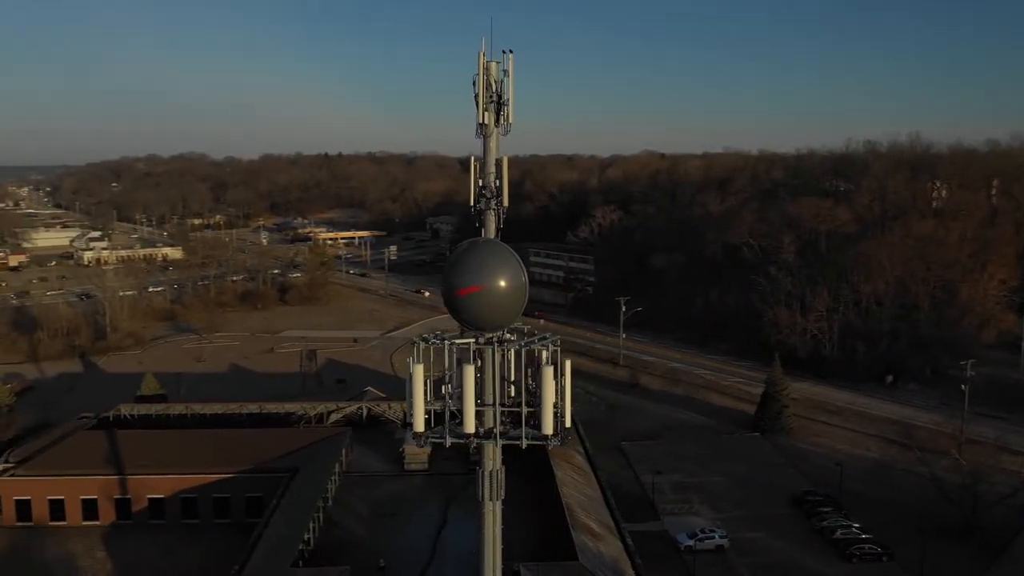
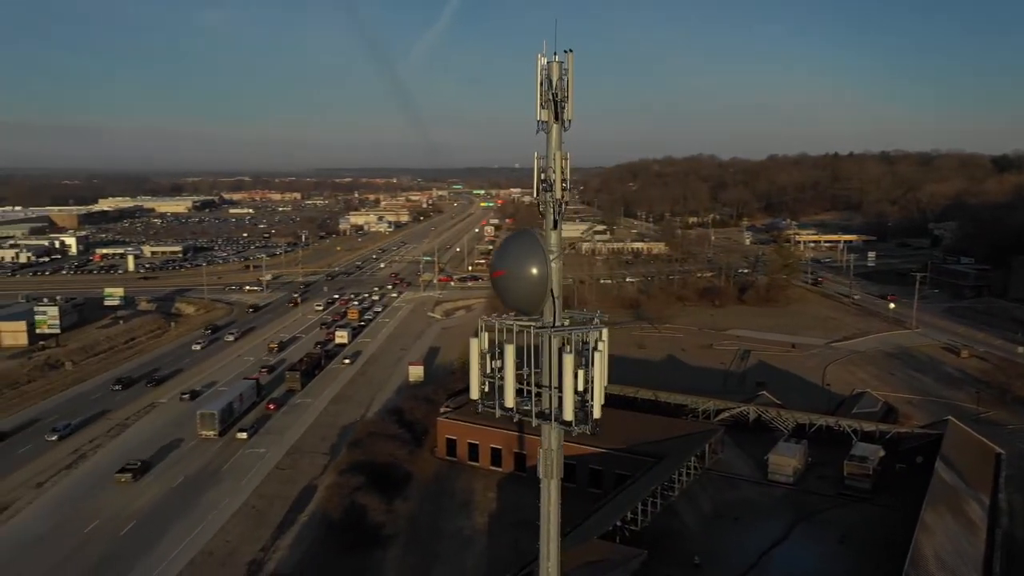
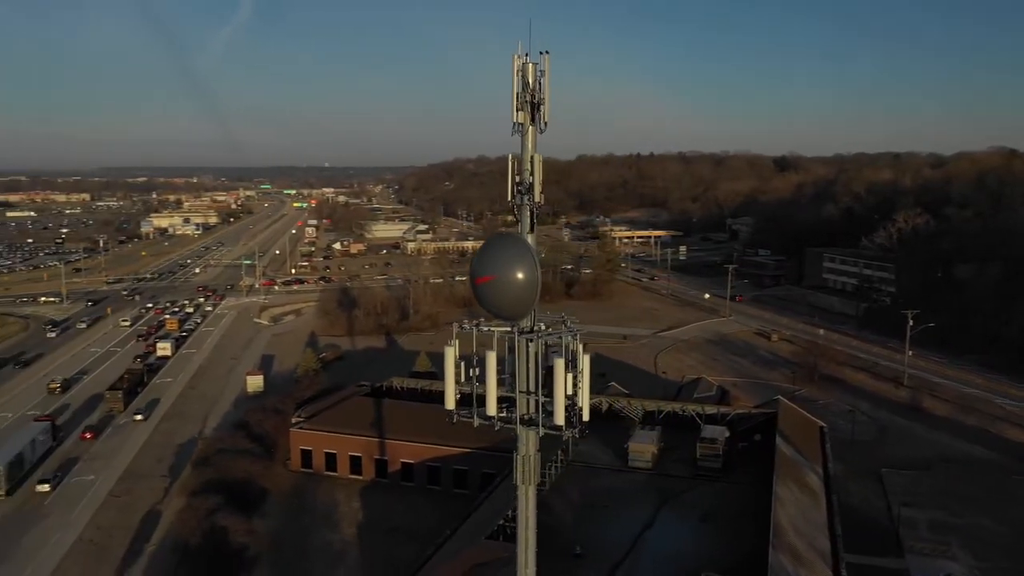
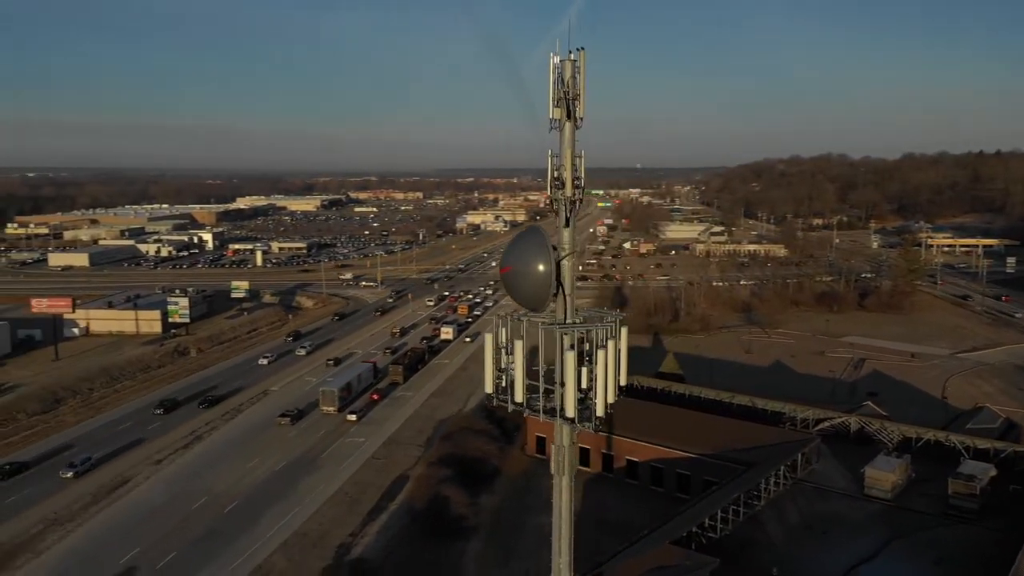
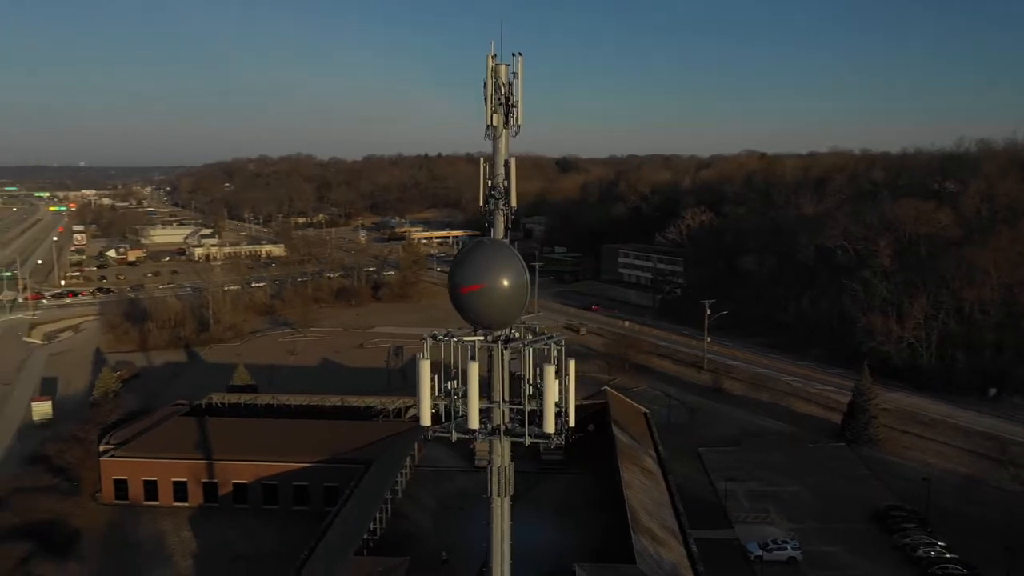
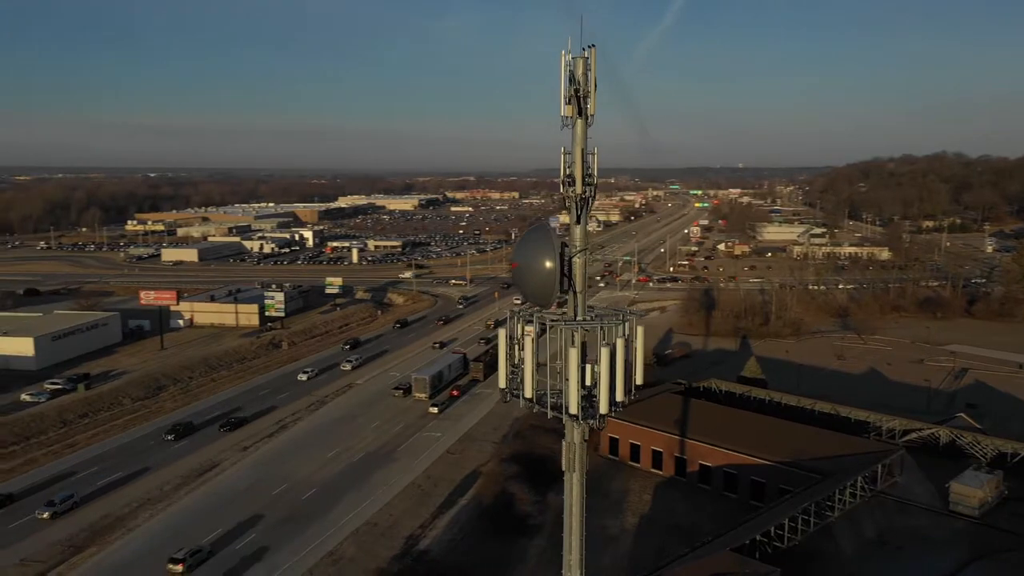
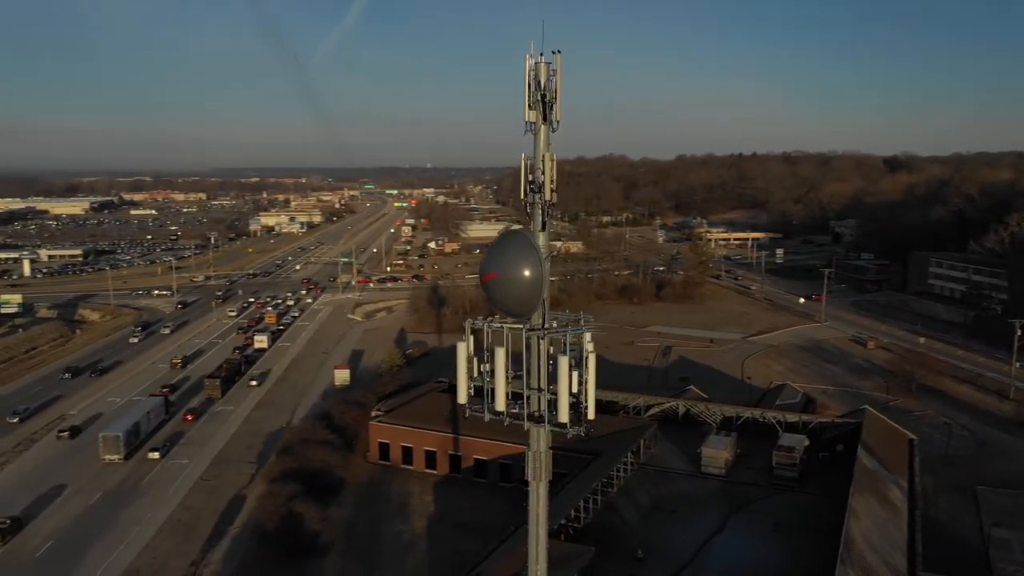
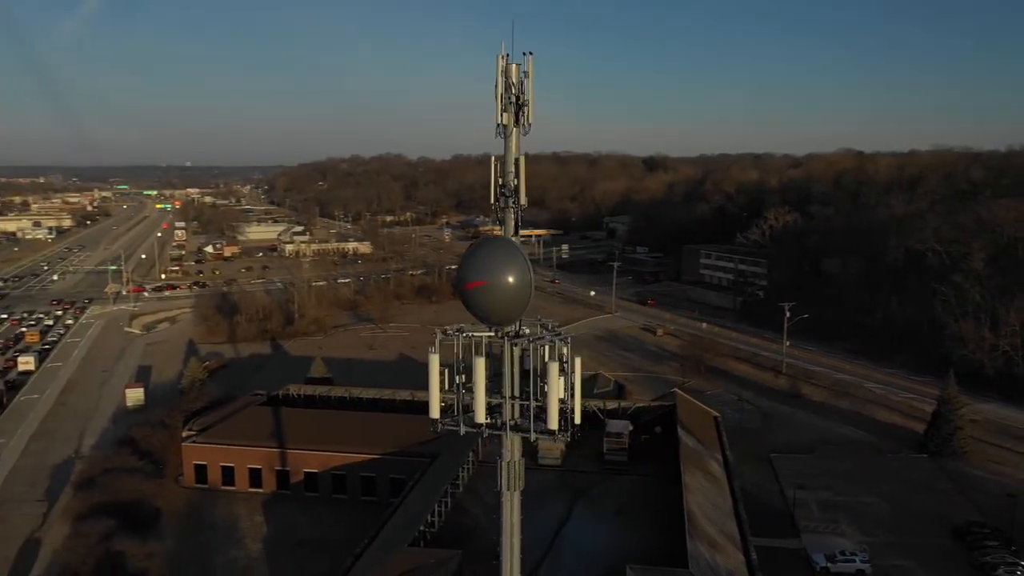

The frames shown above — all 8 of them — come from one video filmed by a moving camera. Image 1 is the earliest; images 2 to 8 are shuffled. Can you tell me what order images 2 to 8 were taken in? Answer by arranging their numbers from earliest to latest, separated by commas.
5, 8, 3, 7, 2, 4, 6
